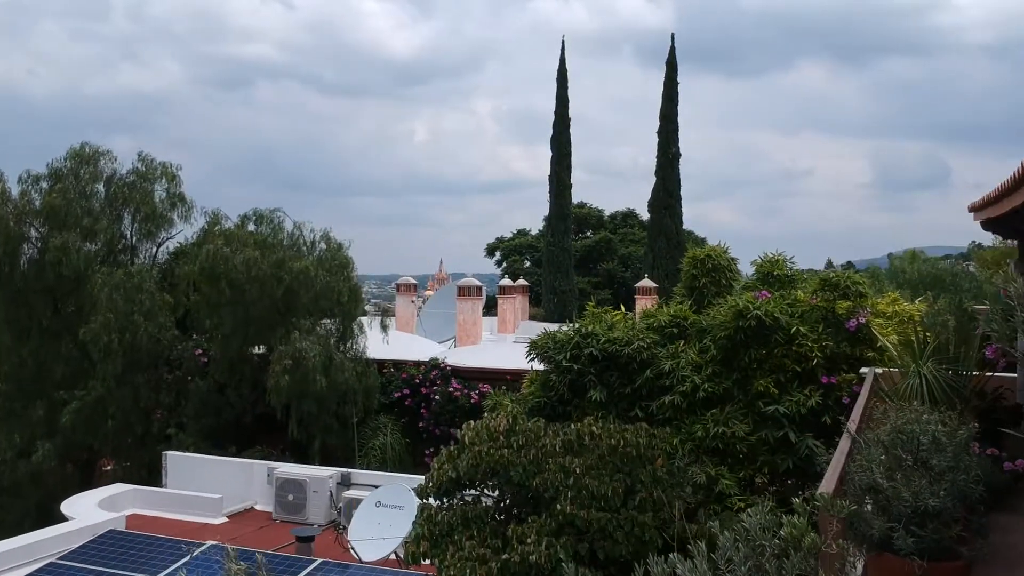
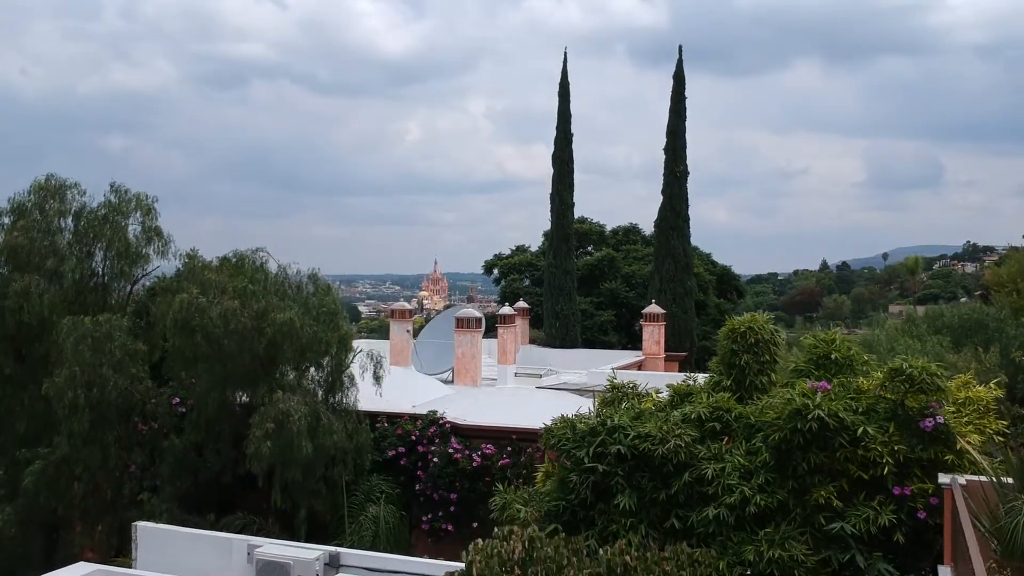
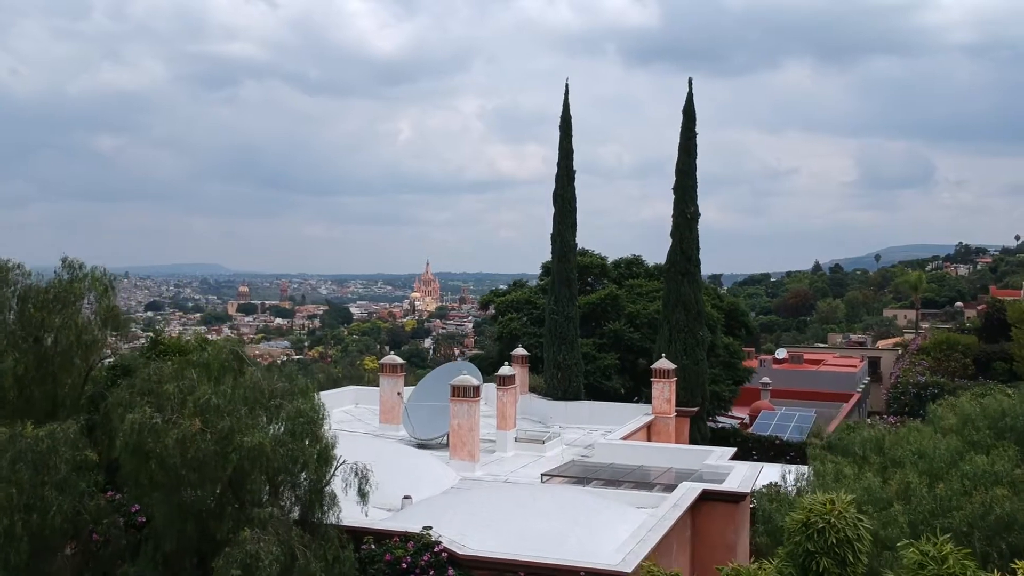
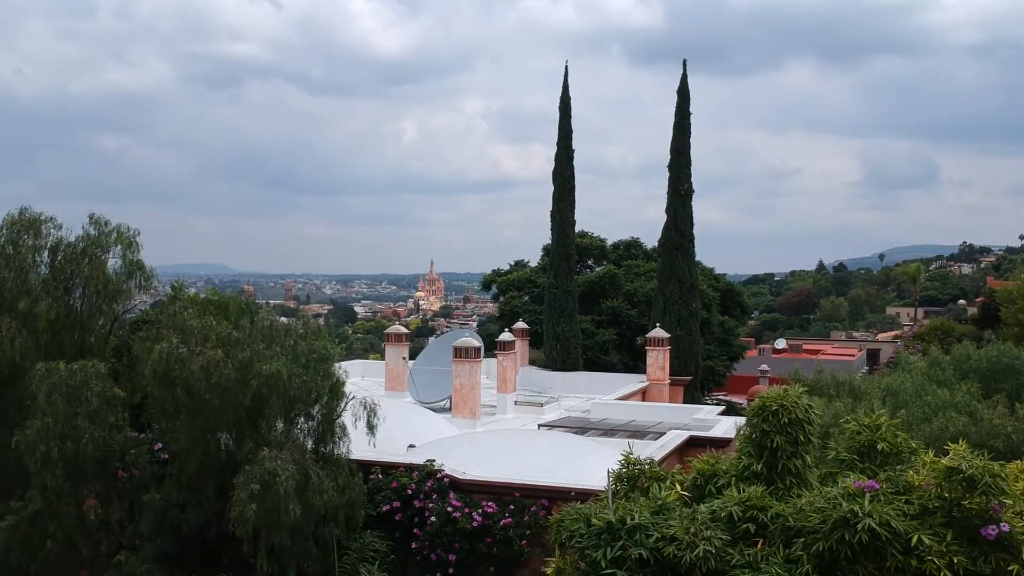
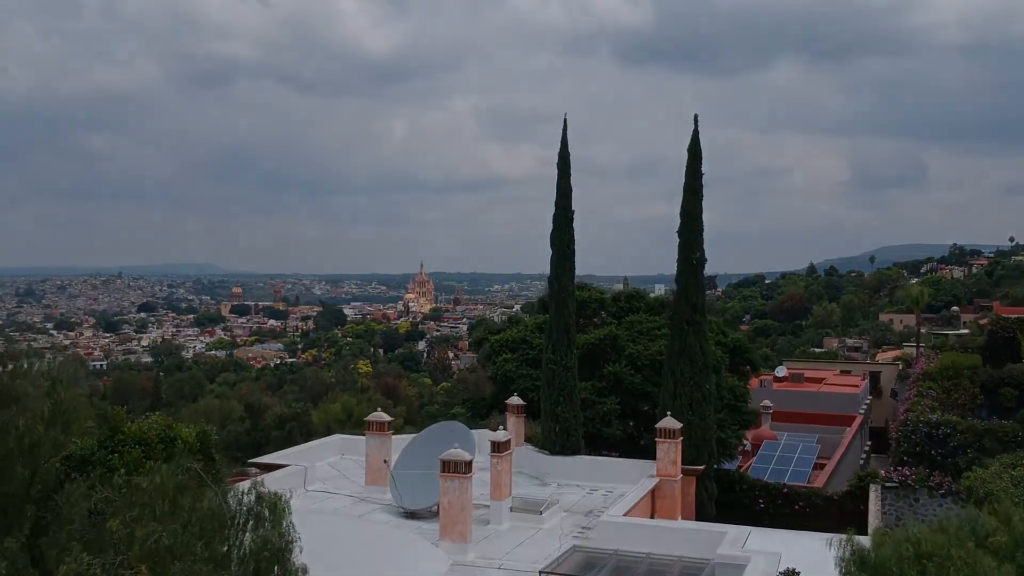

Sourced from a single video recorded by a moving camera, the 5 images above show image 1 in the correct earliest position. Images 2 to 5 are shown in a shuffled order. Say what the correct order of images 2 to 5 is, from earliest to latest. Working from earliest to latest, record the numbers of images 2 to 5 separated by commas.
2, 4, 3, 5
